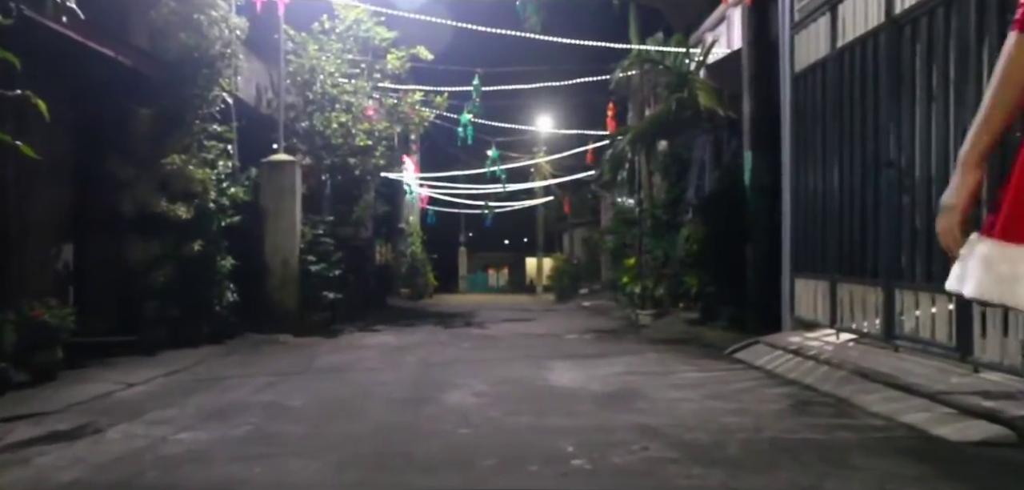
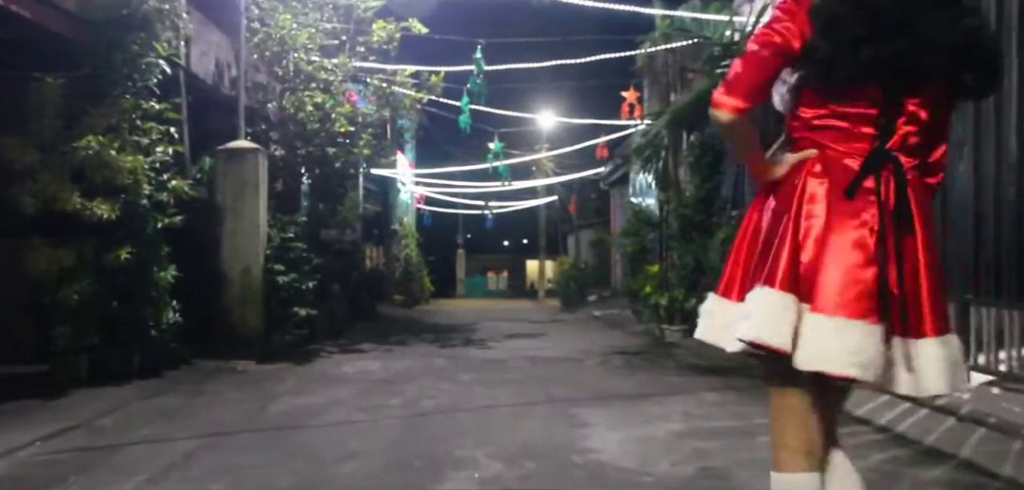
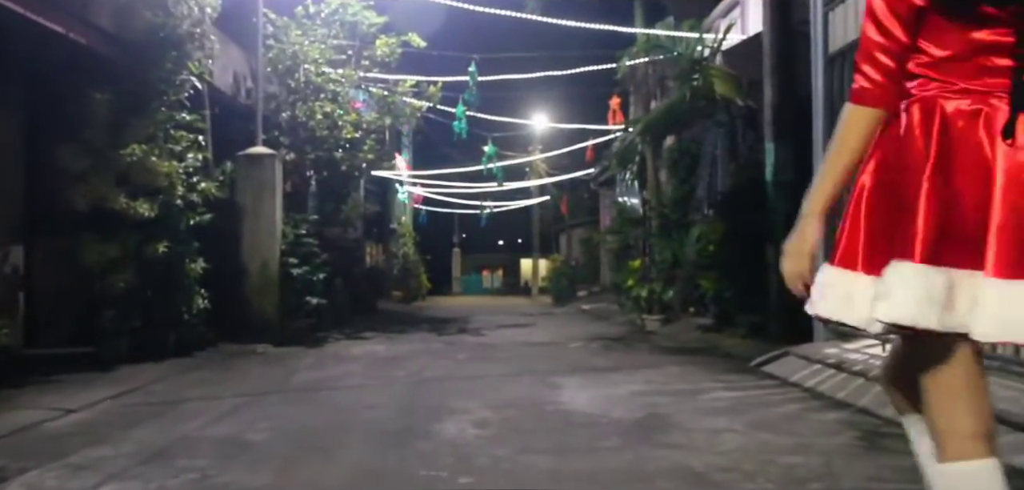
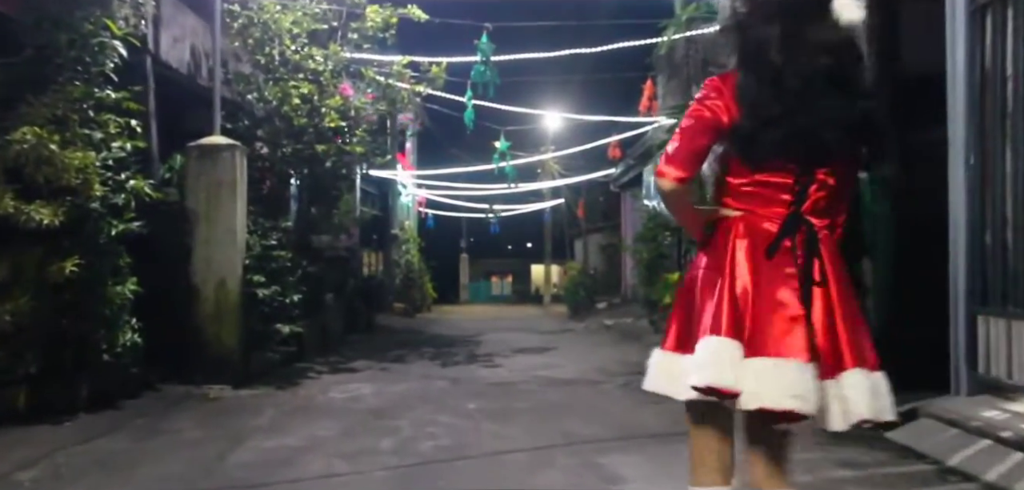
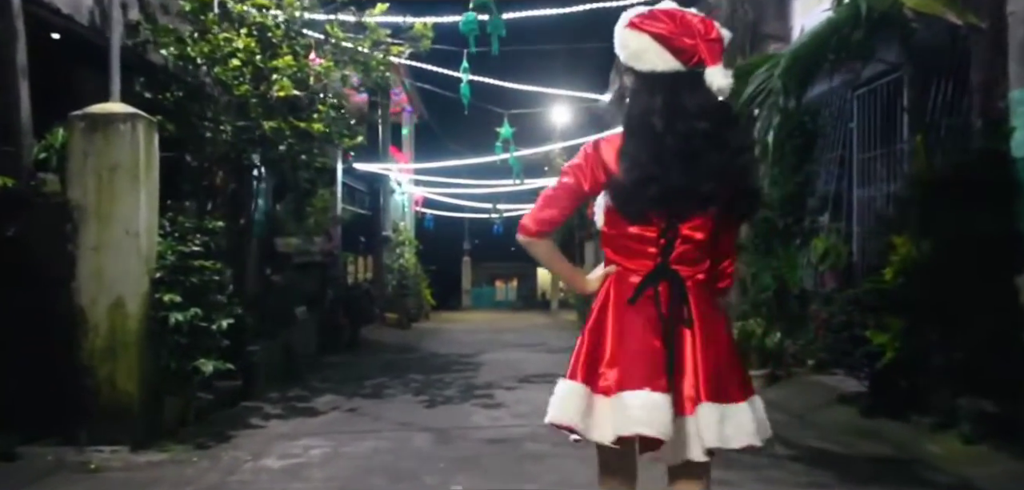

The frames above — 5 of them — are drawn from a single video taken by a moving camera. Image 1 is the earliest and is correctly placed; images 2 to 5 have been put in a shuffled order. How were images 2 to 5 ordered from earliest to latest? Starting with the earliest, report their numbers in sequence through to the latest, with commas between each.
3, 2, 4, 5
